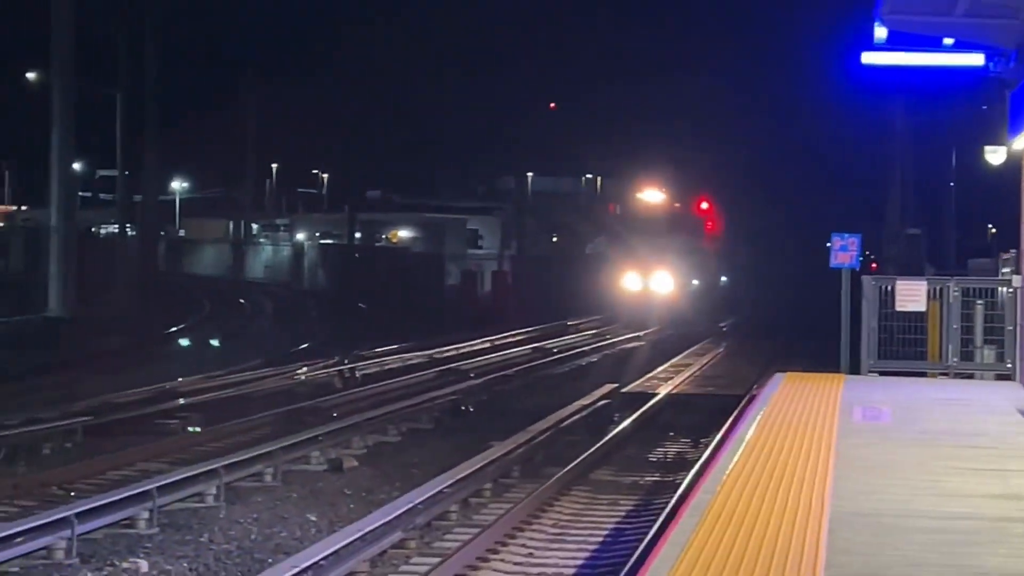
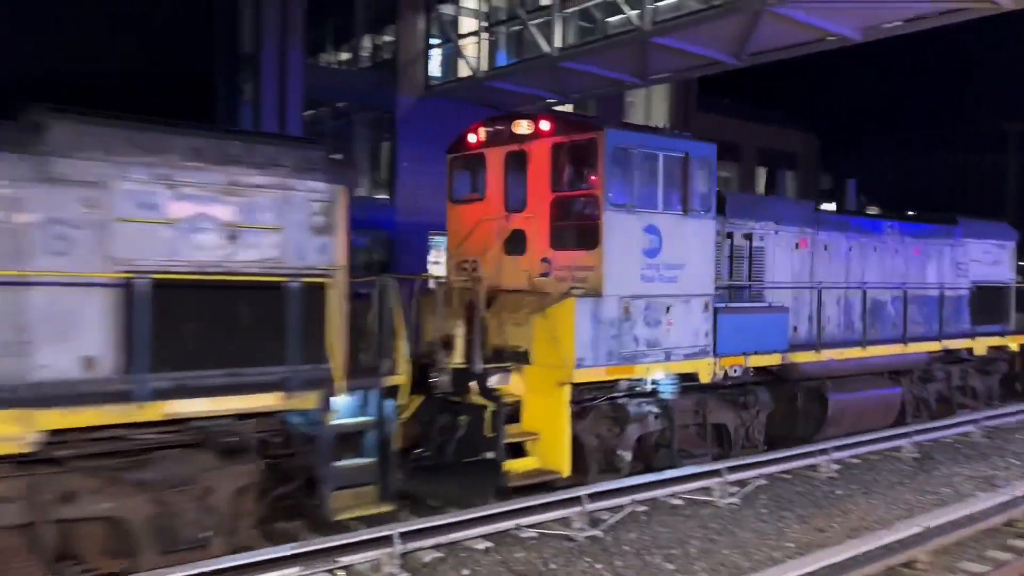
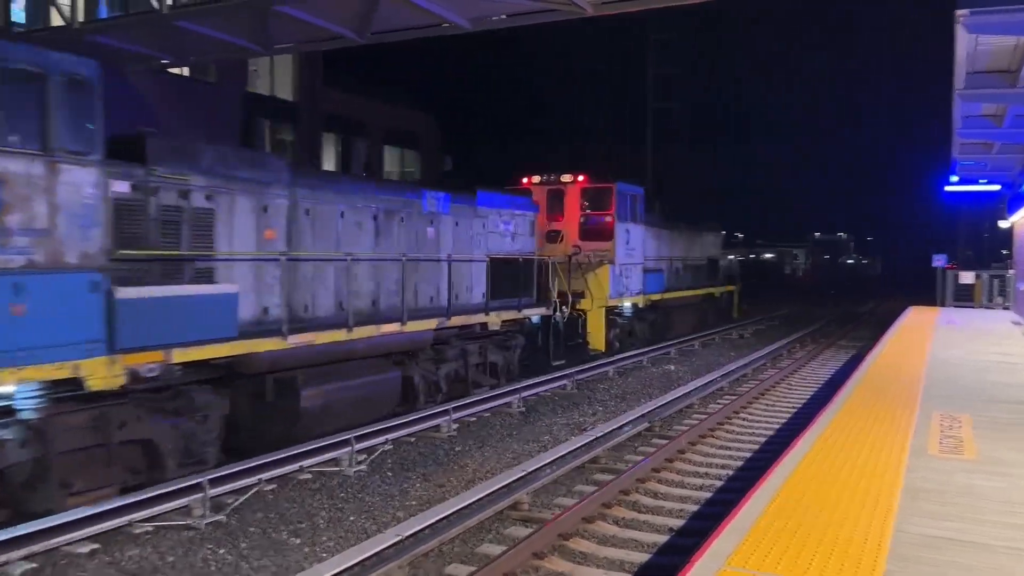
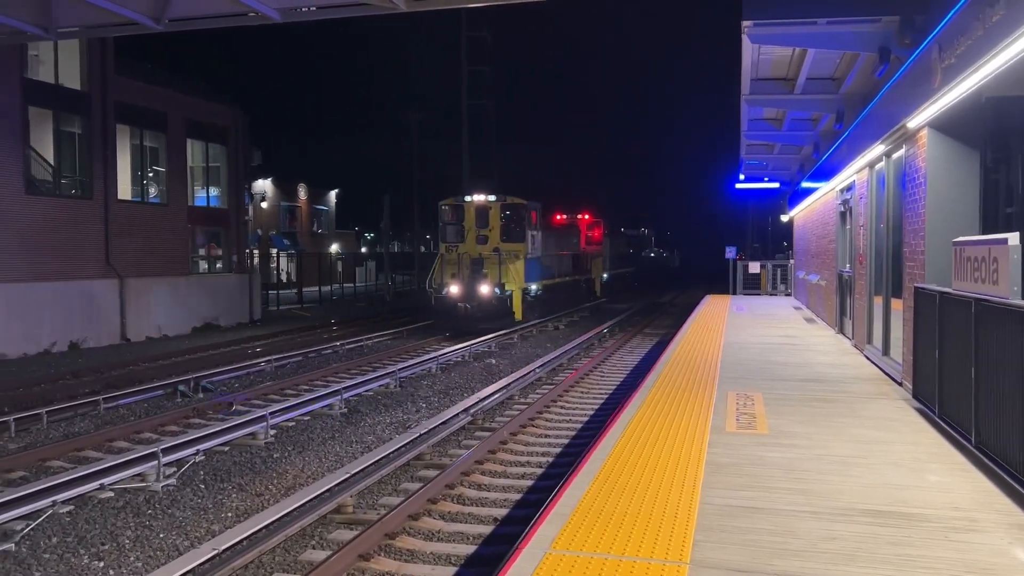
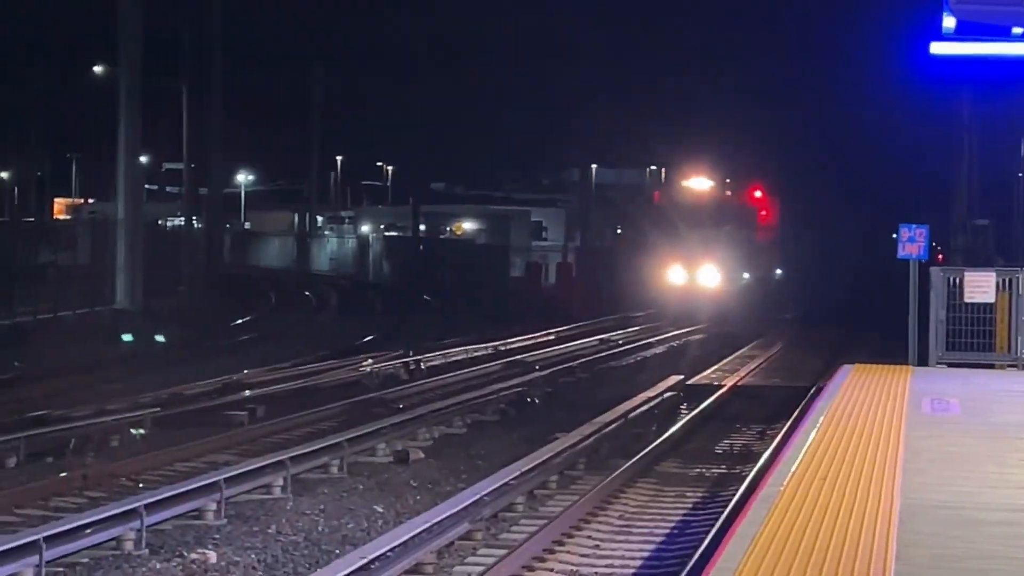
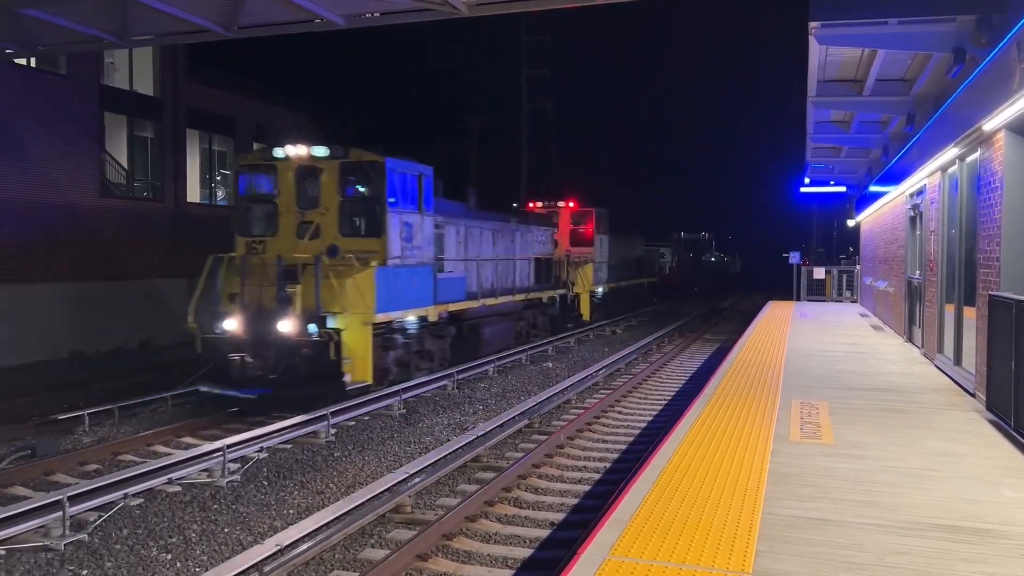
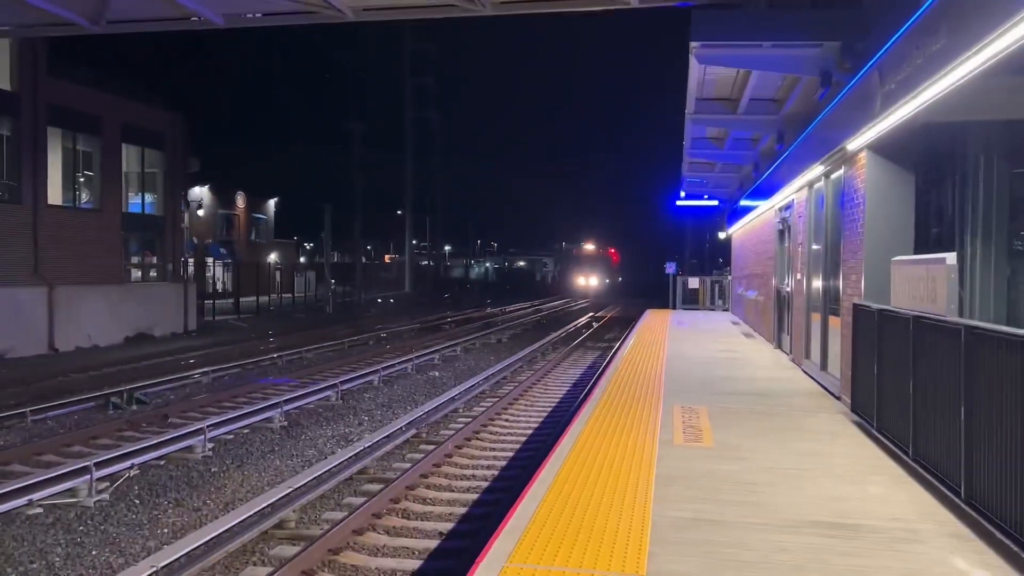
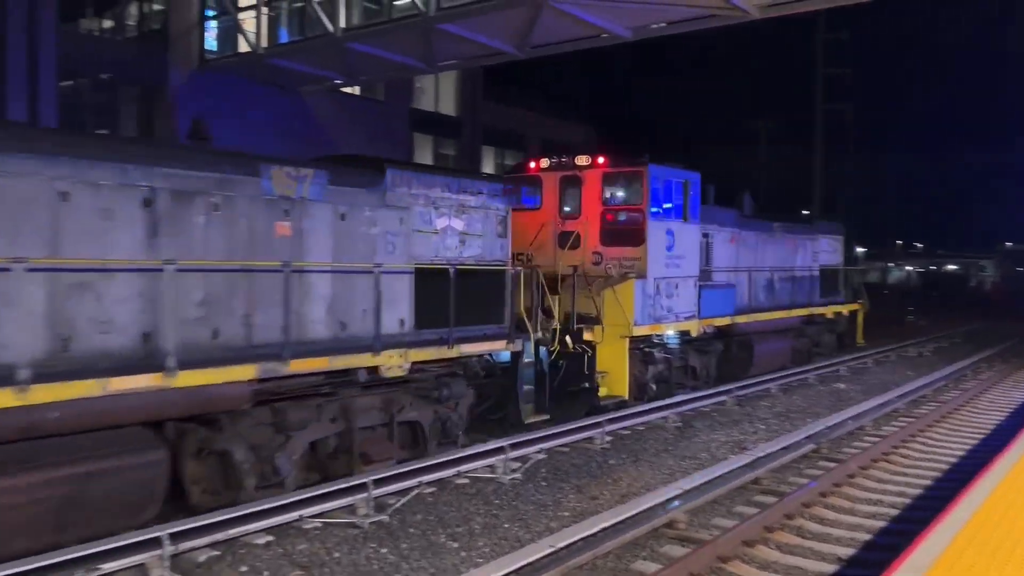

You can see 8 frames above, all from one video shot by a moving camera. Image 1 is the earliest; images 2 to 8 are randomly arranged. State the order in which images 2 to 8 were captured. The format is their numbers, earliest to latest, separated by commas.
5, 7, 4, 6, 3, 8, 2
